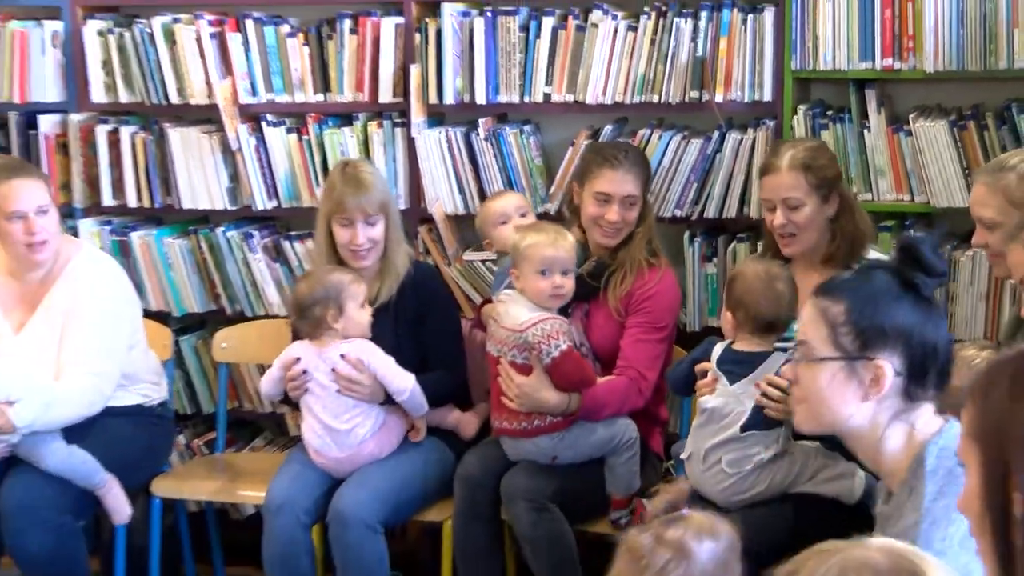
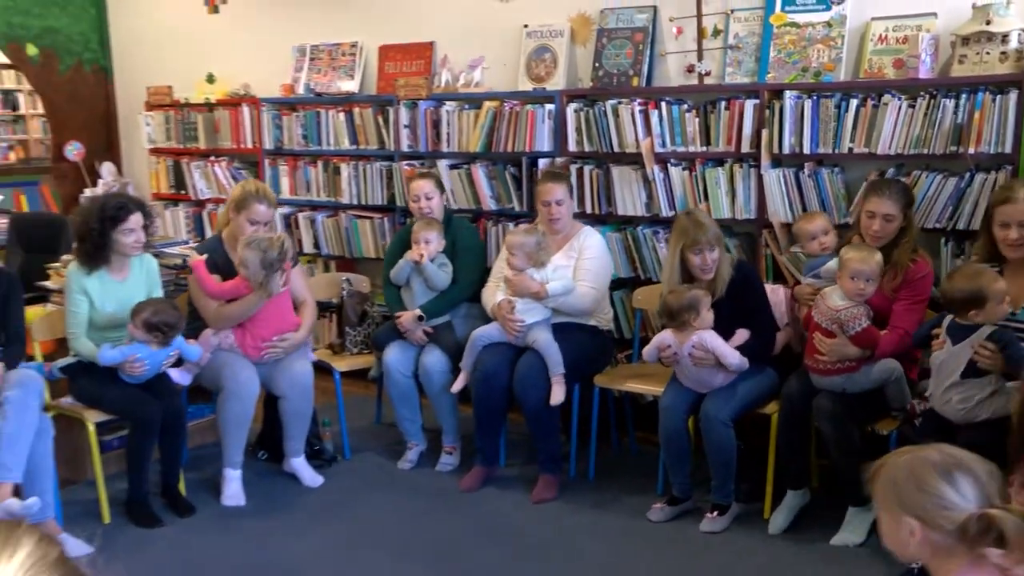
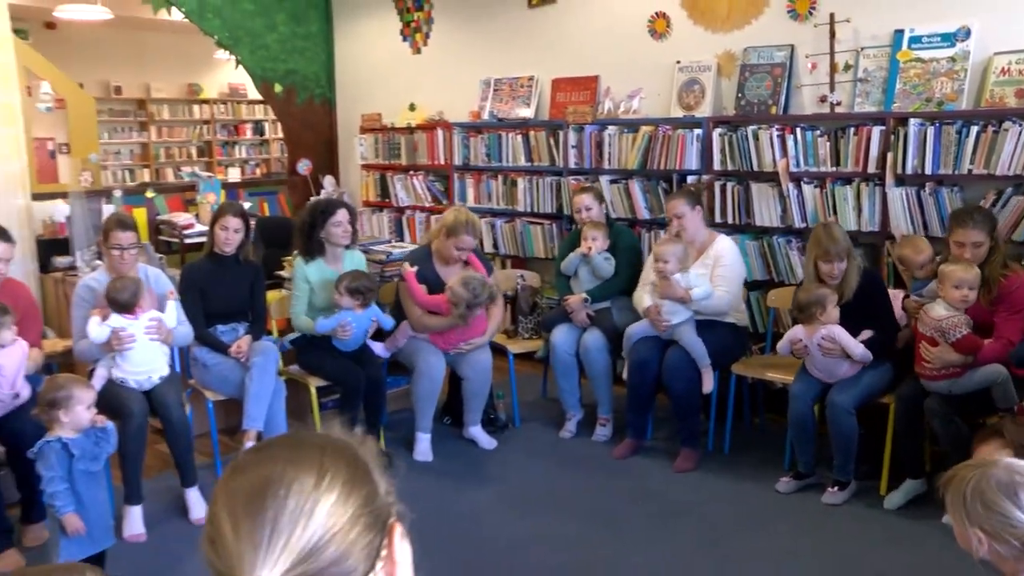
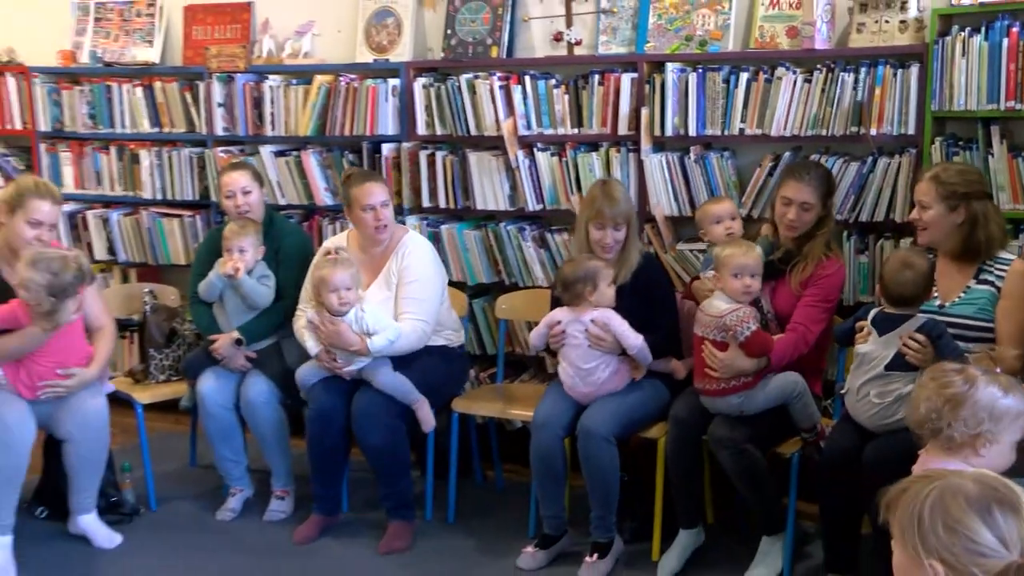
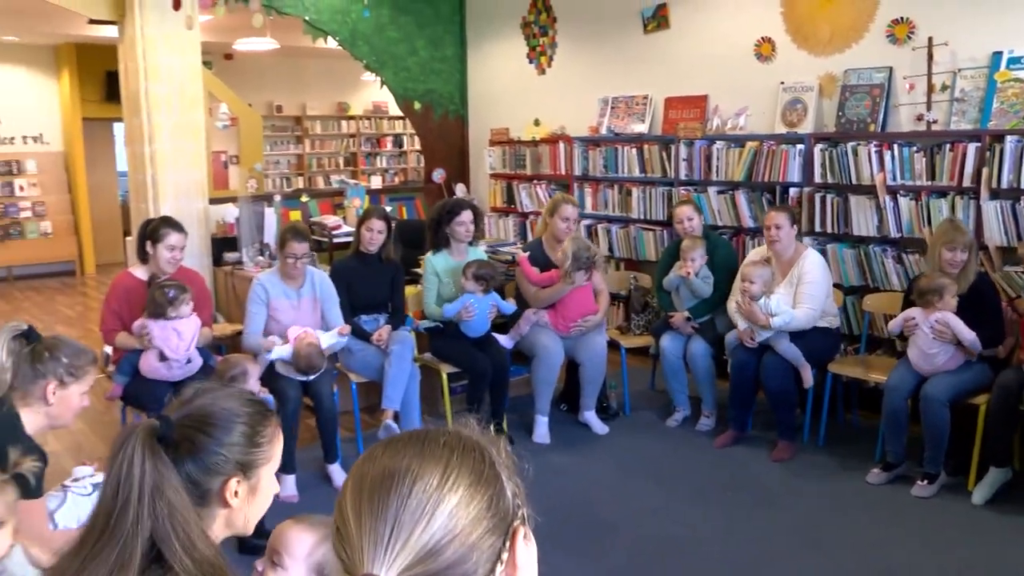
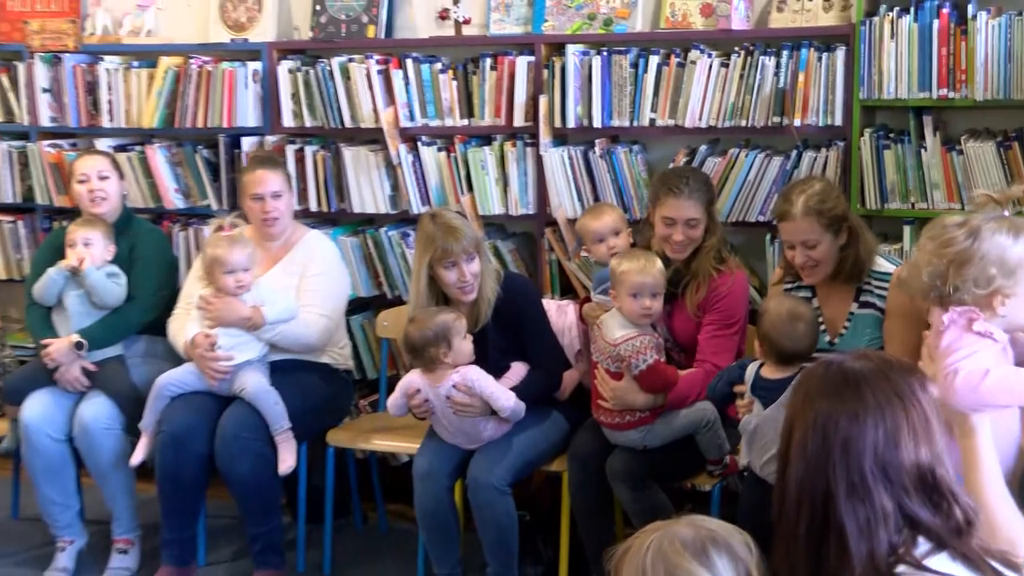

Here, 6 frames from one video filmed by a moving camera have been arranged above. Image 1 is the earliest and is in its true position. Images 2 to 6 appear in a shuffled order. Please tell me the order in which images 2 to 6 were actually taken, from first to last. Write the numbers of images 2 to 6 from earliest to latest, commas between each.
6, 4, 2, 3, 5
